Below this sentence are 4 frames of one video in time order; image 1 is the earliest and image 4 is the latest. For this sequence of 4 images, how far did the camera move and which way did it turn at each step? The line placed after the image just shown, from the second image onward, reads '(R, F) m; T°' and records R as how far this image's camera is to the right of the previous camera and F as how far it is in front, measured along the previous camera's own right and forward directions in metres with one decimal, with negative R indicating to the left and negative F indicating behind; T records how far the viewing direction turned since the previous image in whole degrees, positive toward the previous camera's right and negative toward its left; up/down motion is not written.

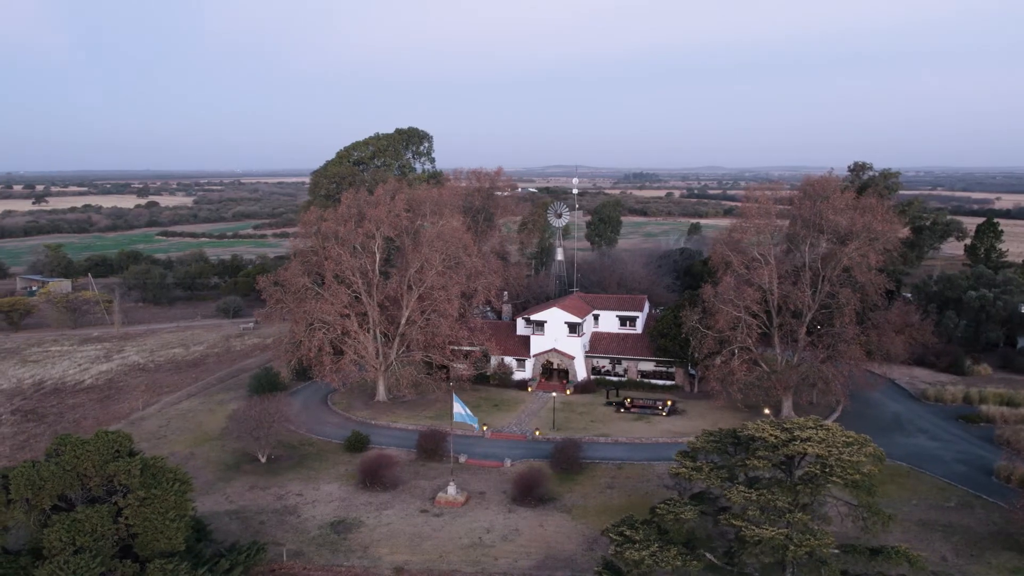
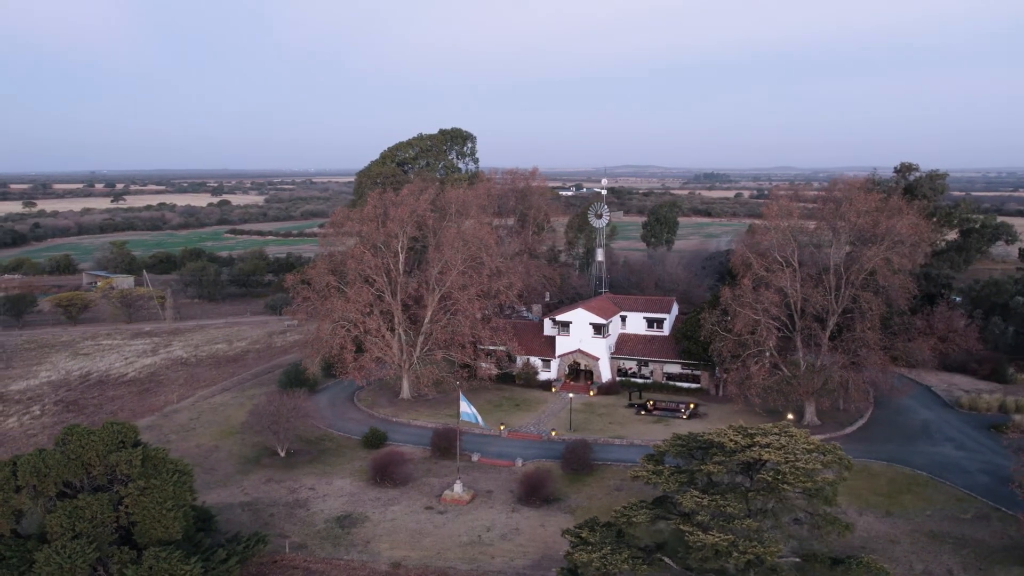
(+1.2, -0.1) m; -4°
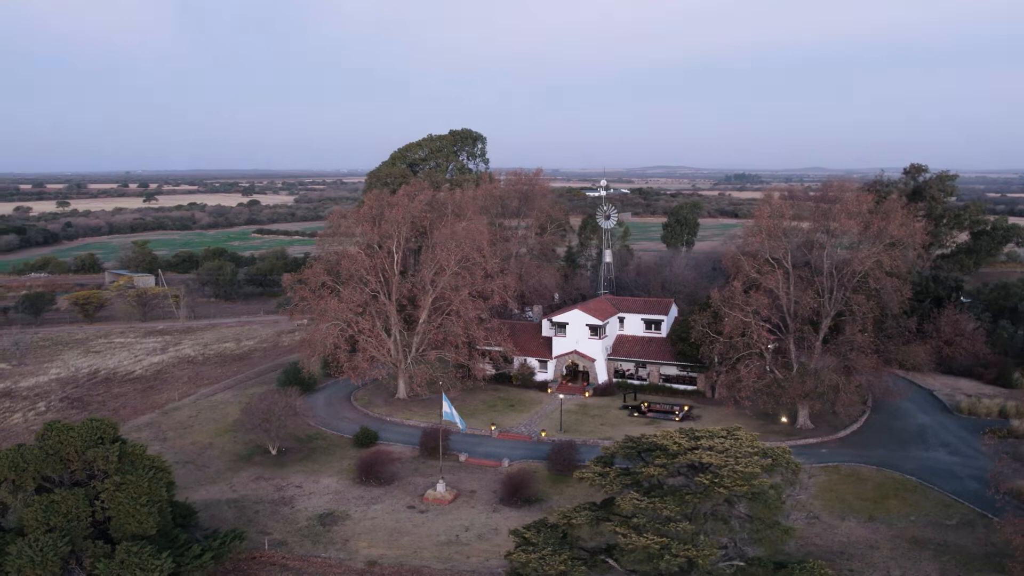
(+1.0, -0.1) m; -1°
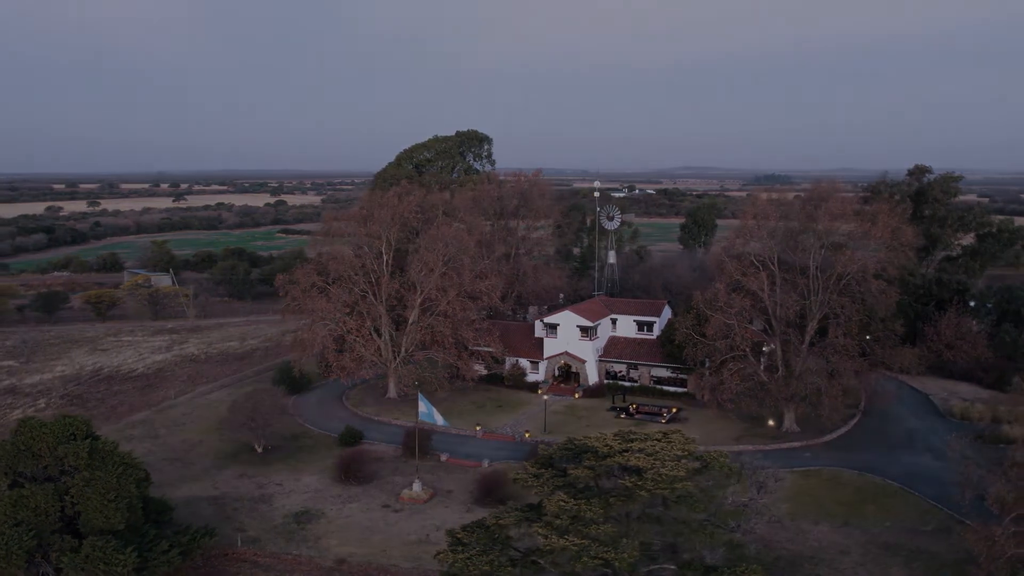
(+1.1, -0.1) m; -1°
